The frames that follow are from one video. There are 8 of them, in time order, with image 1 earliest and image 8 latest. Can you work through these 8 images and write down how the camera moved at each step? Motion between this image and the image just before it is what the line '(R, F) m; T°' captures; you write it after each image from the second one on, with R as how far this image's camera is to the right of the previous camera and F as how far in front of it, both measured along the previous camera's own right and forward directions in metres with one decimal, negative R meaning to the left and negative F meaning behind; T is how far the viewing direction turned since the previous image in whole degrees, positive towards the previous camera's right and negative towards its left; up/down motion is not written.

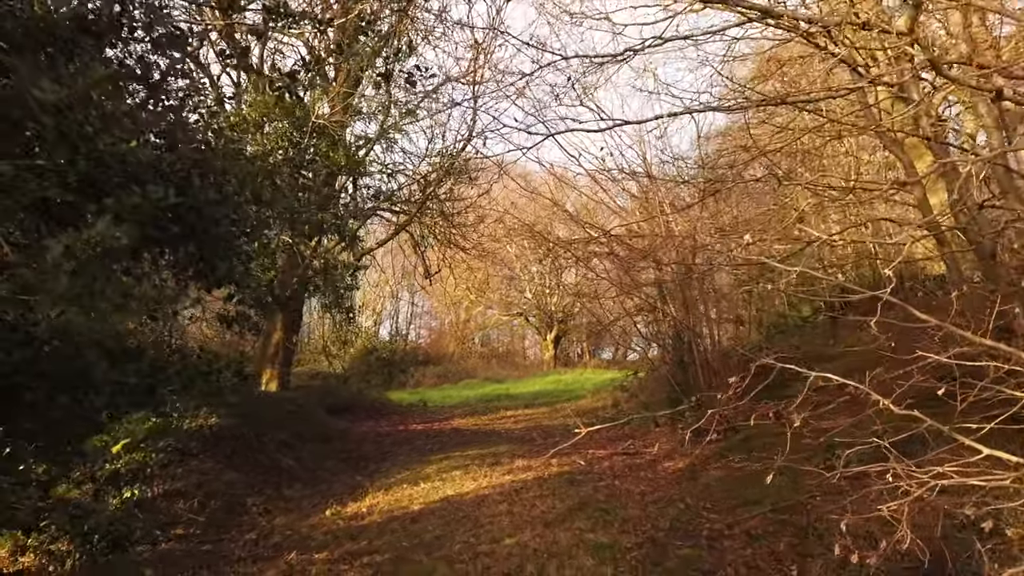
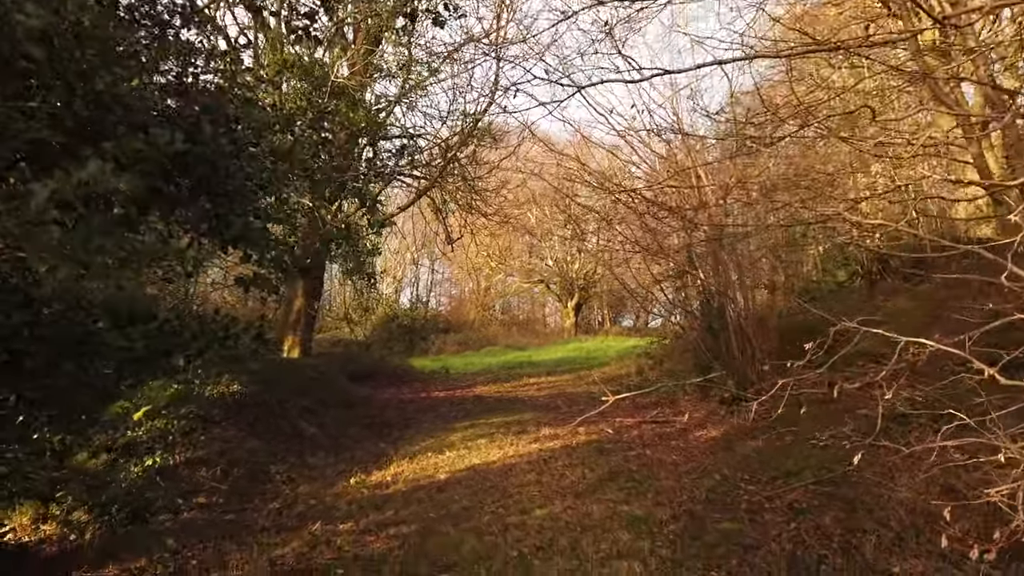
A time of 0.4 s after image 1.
(-0.1, +0.3) m; -1°
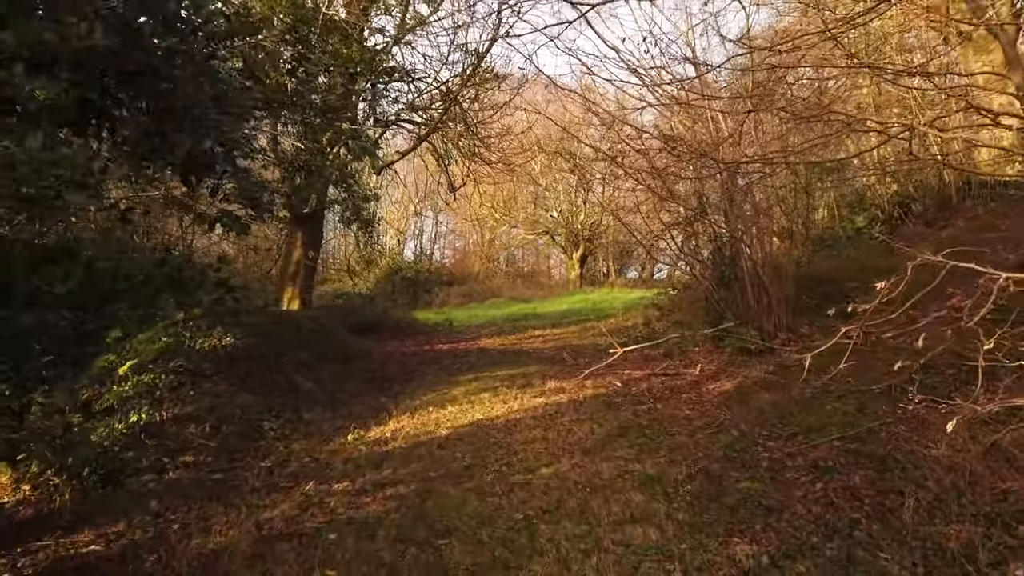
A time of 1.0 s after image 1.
(0.0, +0.5) m; 0°
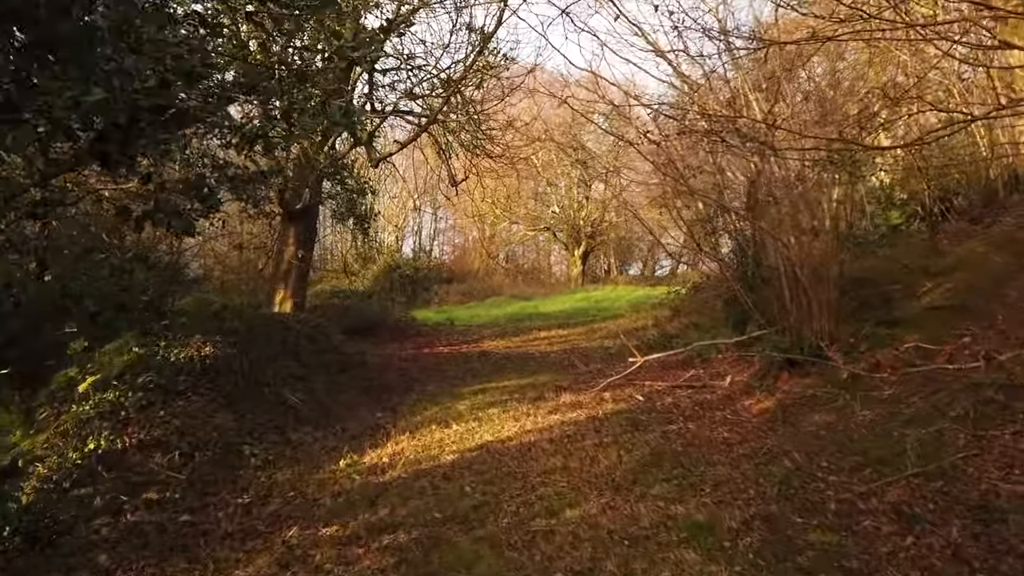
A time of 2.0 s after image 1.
(-0.1, +1.0) m; 0°
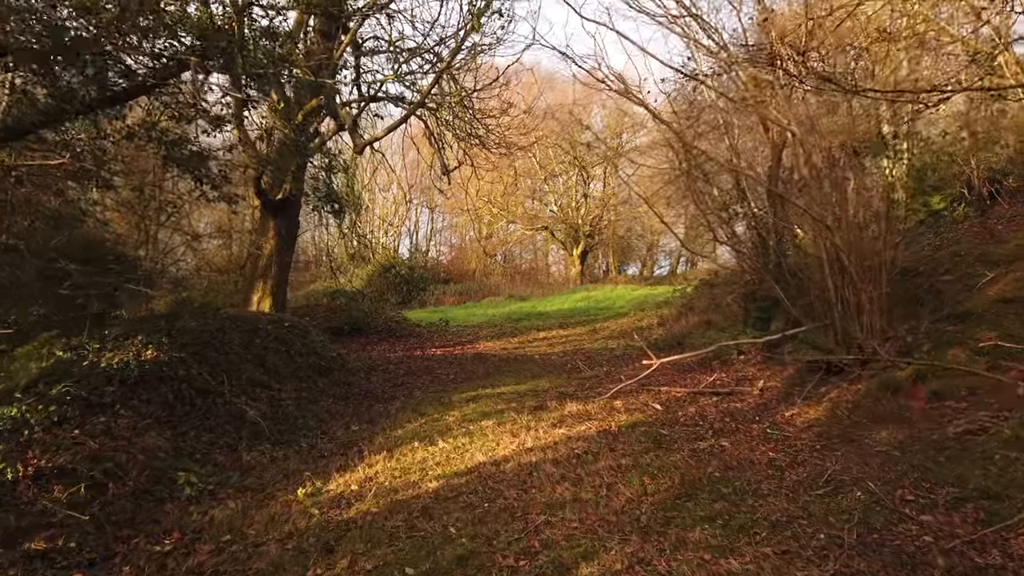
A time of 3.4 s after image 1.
(0.0, +1.3) m; 0°
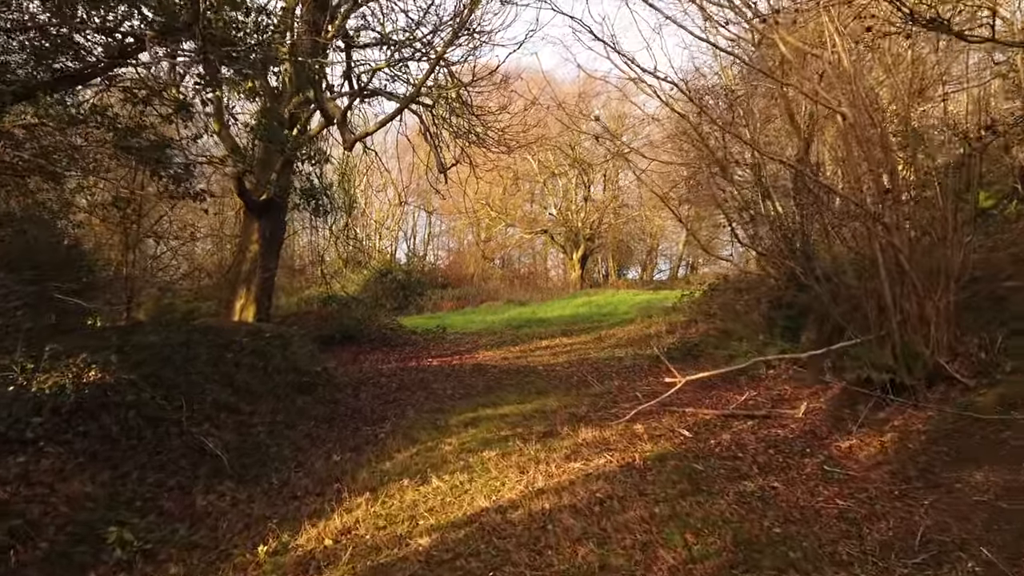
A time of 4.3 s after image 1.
(-0.1, +1.1) m; 0°
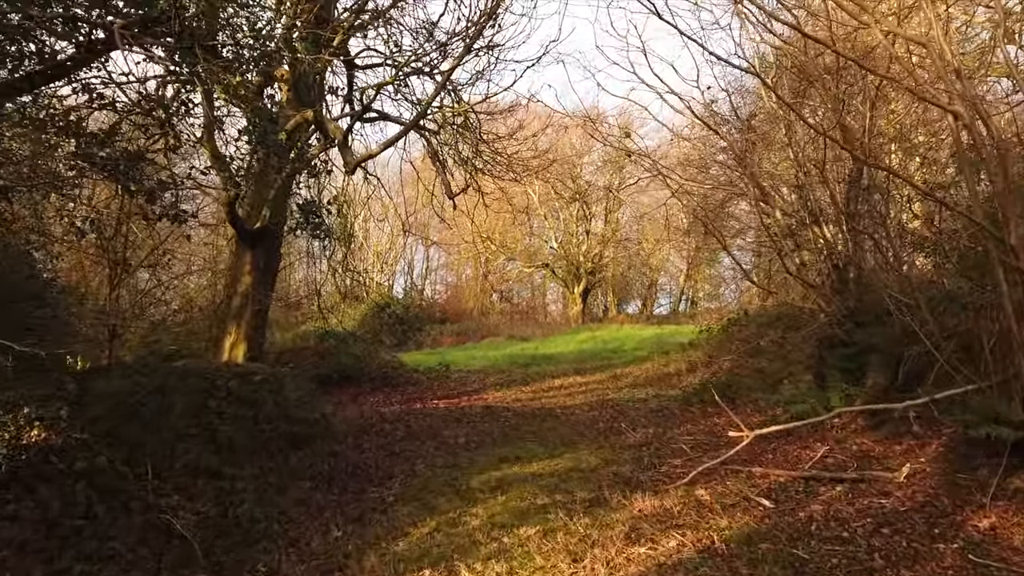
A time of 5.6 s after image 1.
(-0.3, +1.2) m; 0°
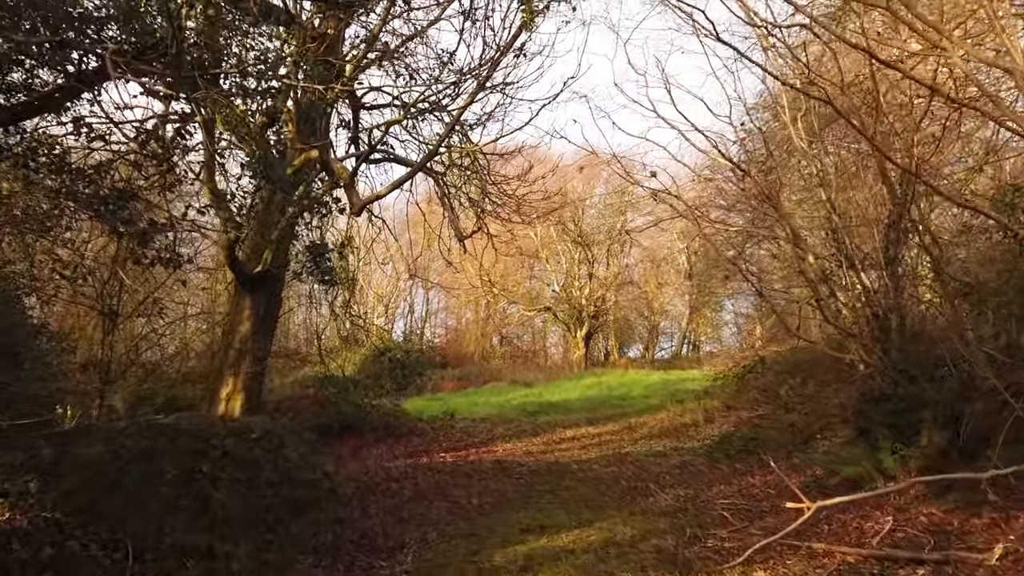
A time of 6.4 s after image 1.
(-0.2, +0.7) m; 0°
